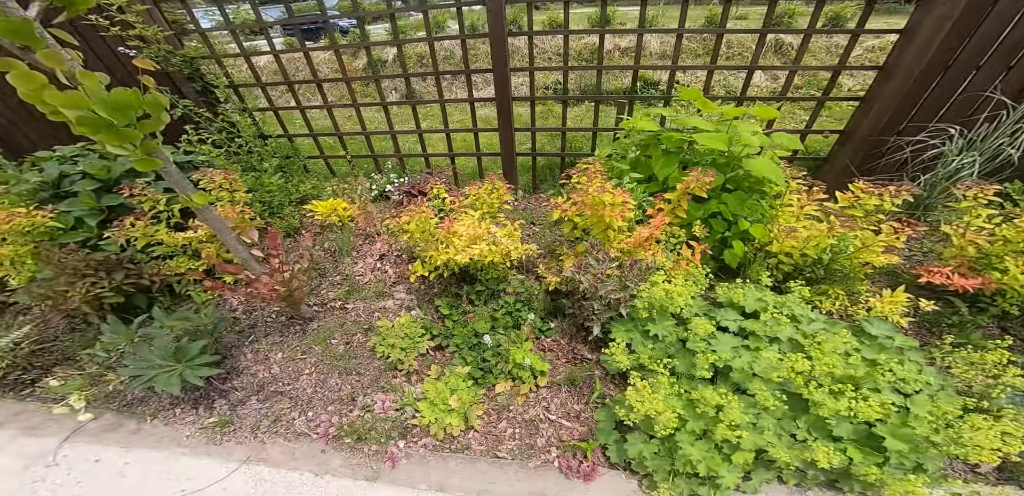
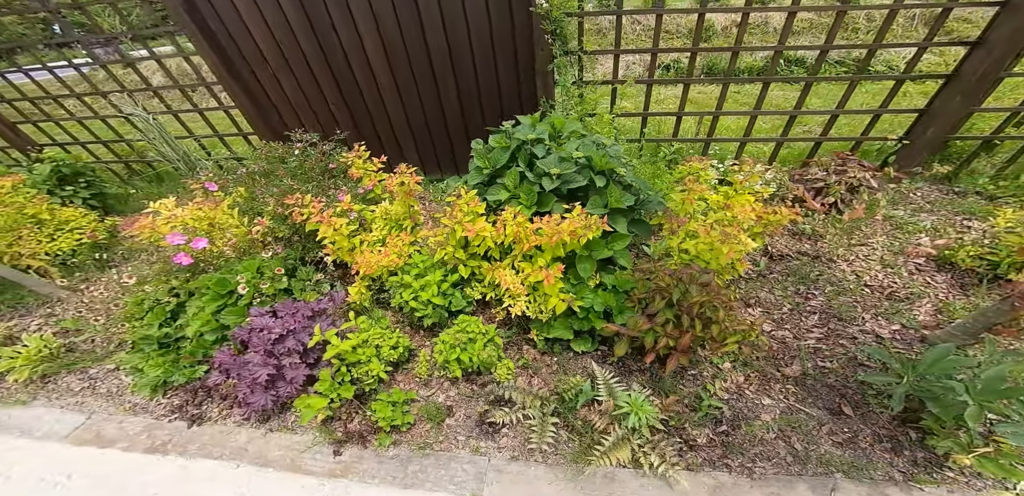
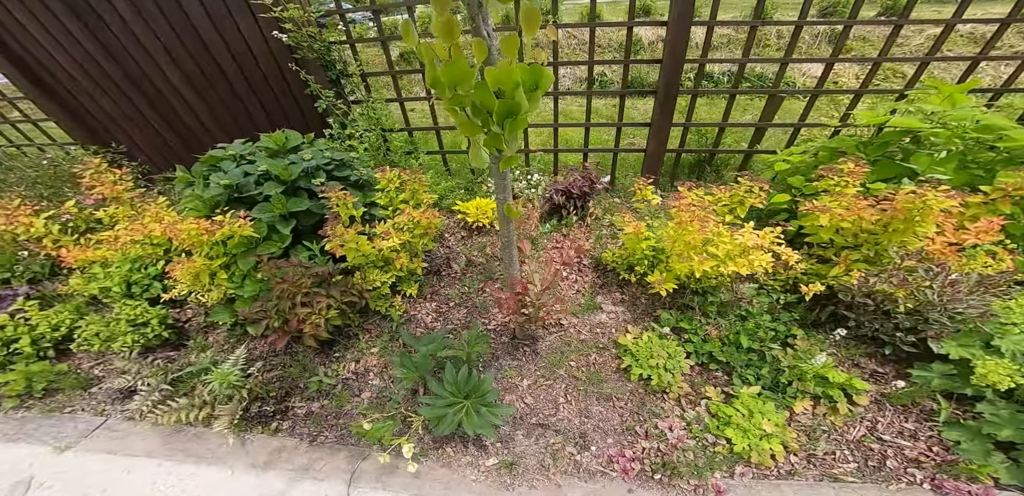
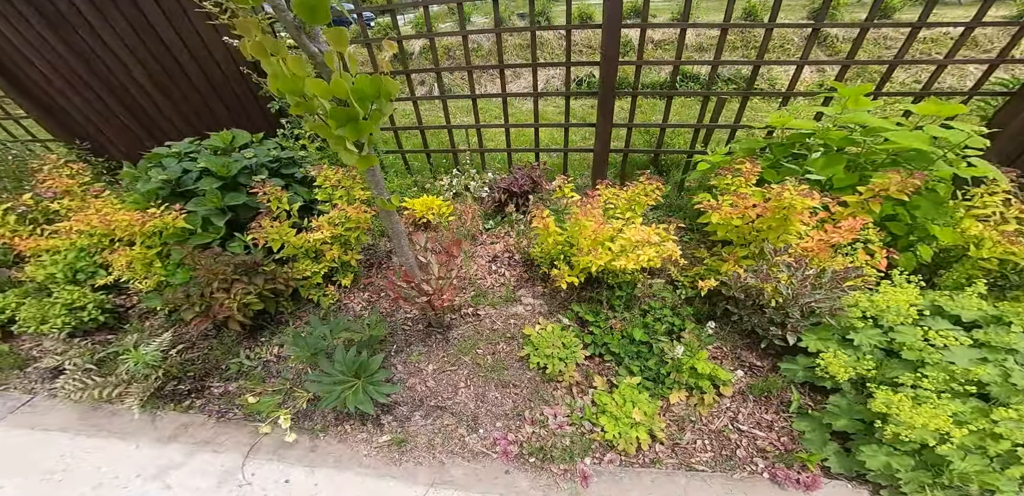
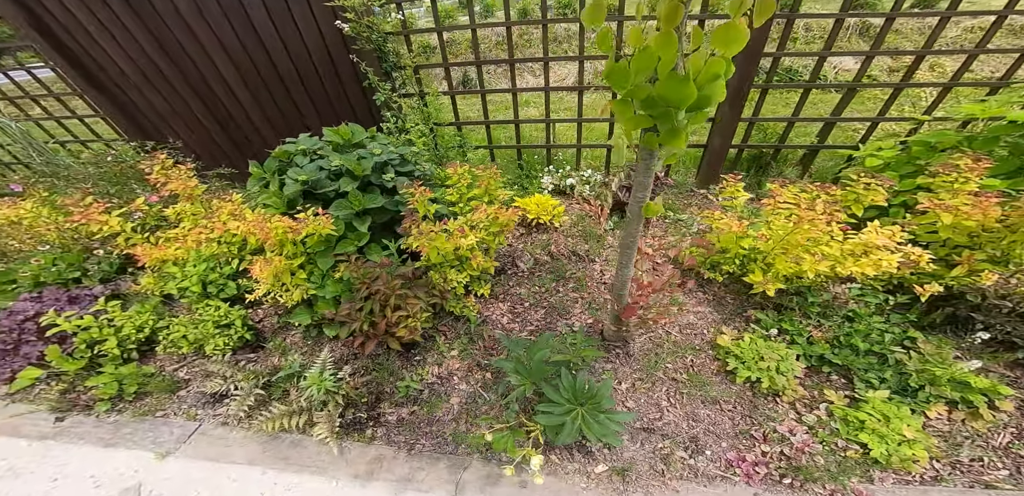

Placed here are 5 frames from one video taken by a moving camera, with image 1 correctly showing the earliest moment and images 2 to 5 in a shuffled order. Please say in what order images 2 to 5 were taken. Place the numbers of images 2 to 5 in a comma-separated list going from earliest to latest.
4, 3, 5, 2
